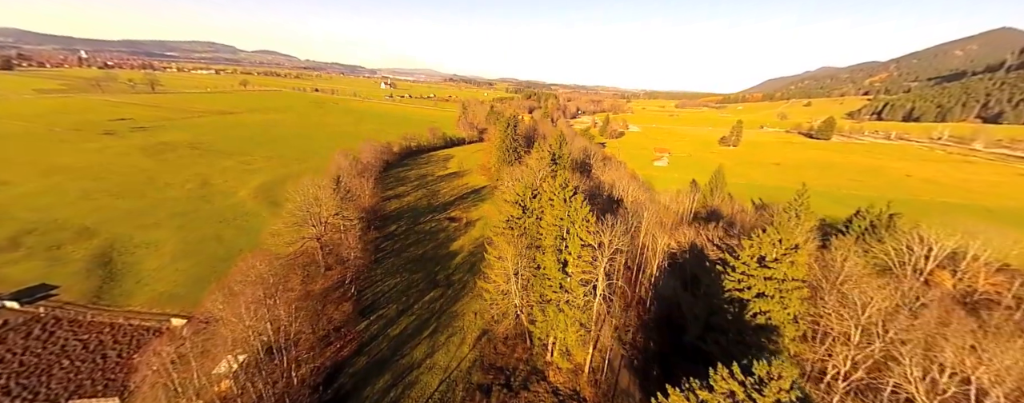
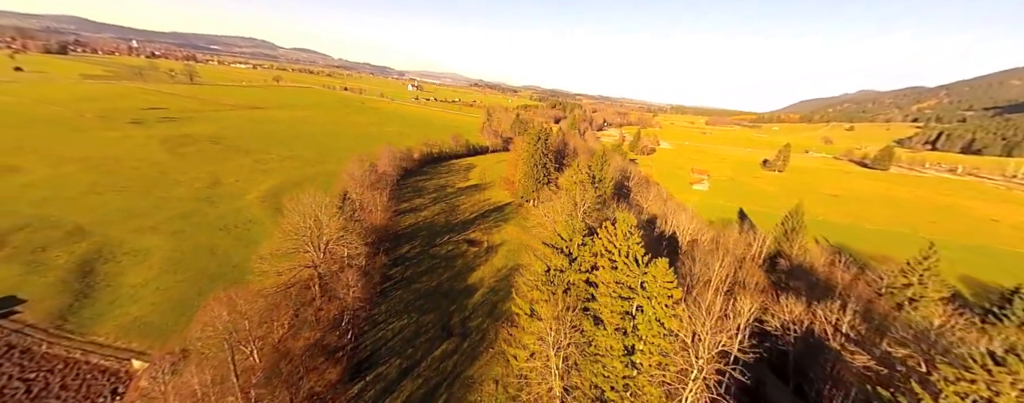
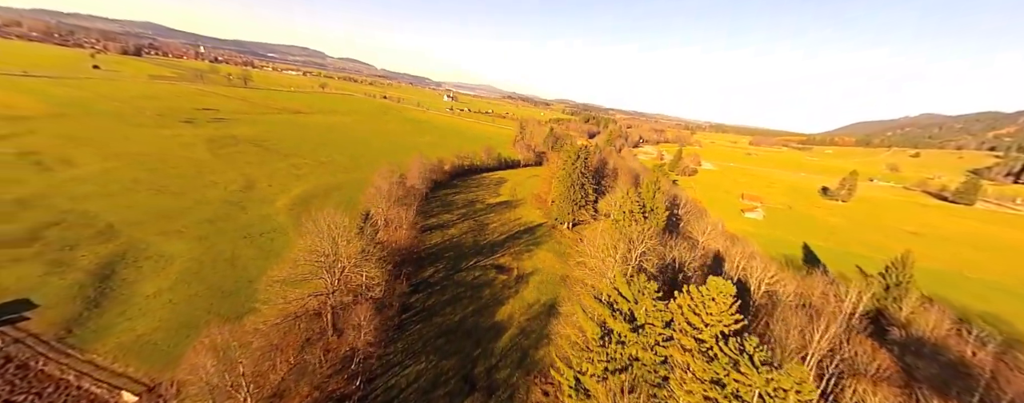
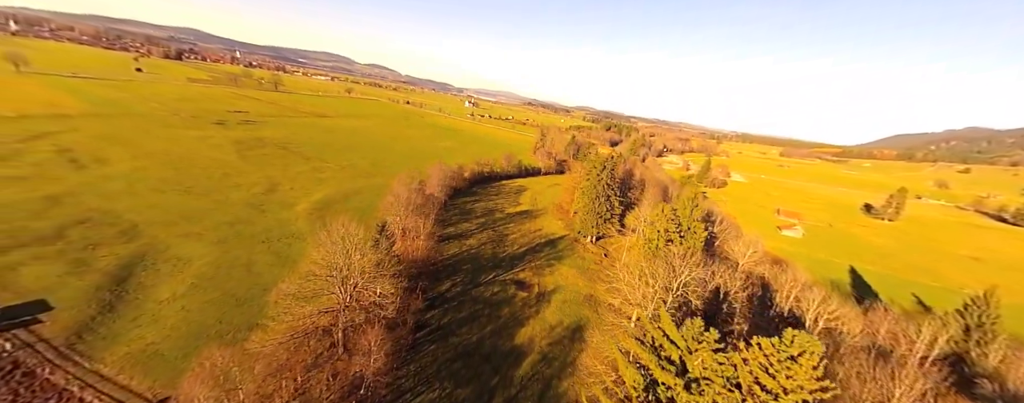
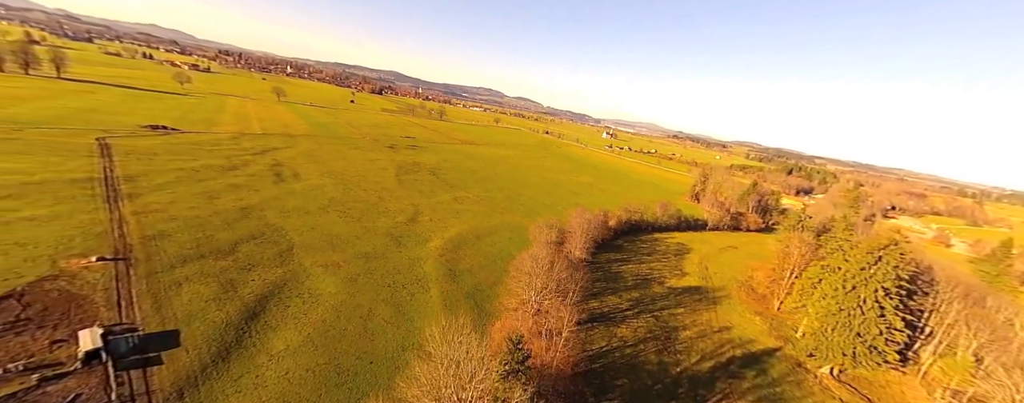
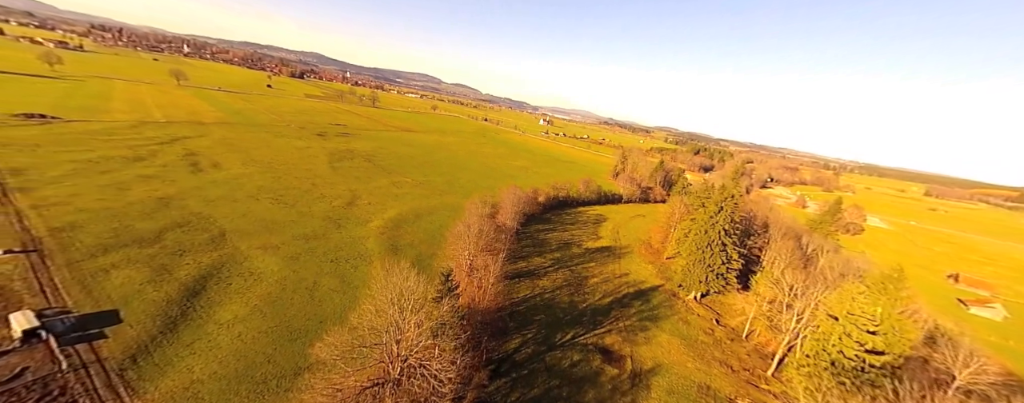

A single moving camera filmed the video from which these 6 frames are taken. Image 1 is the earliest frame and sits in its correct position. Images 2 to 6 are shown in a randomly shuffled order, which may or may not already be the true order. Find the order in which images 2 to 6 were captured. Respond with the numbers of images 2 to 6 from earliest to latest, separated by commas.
2, 3, 4, 6, 5
